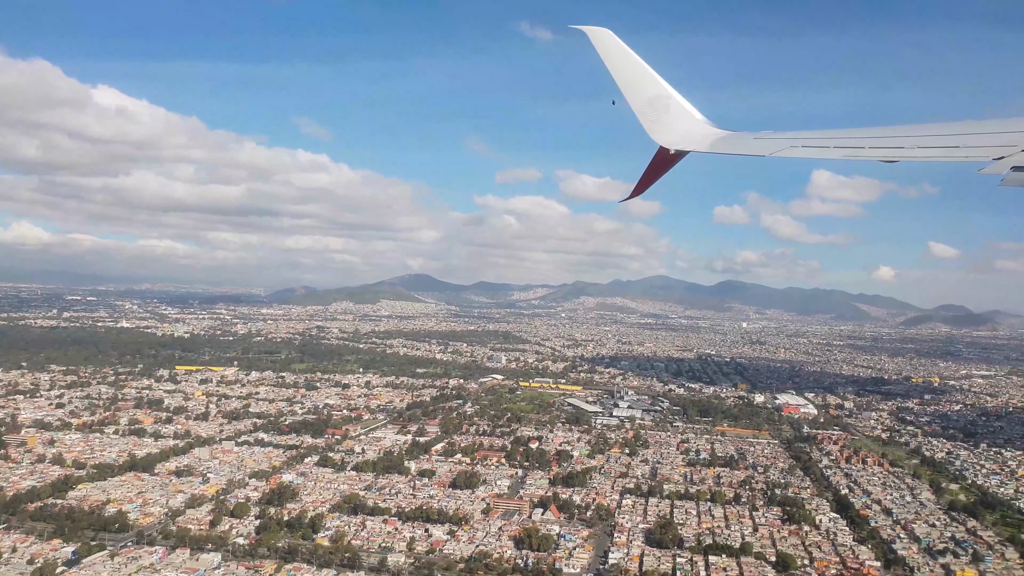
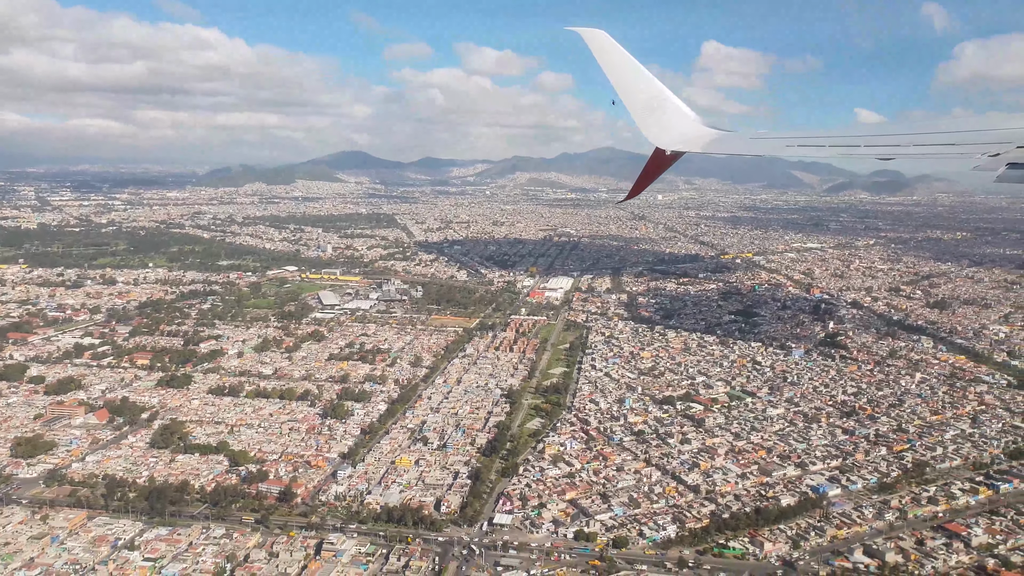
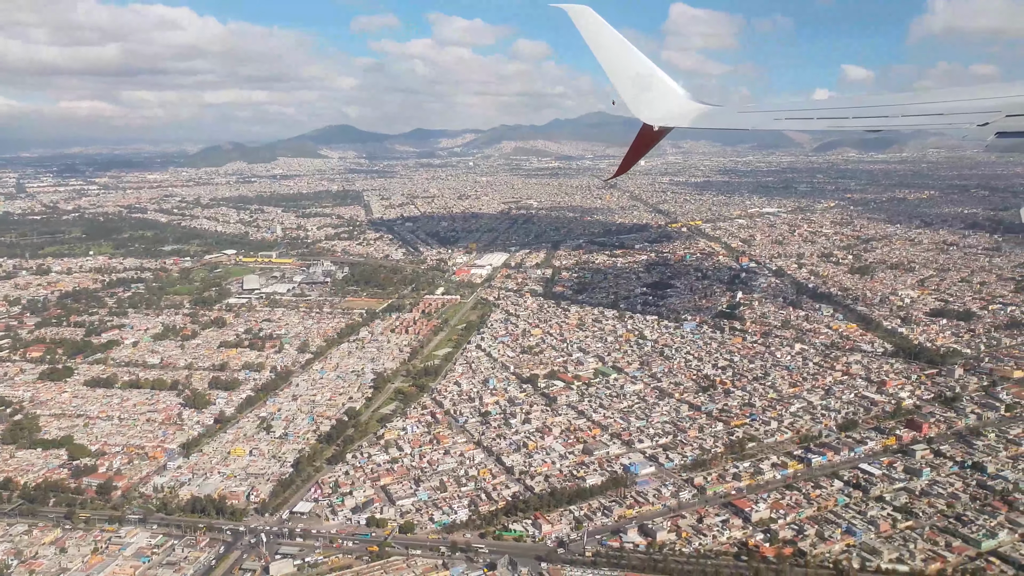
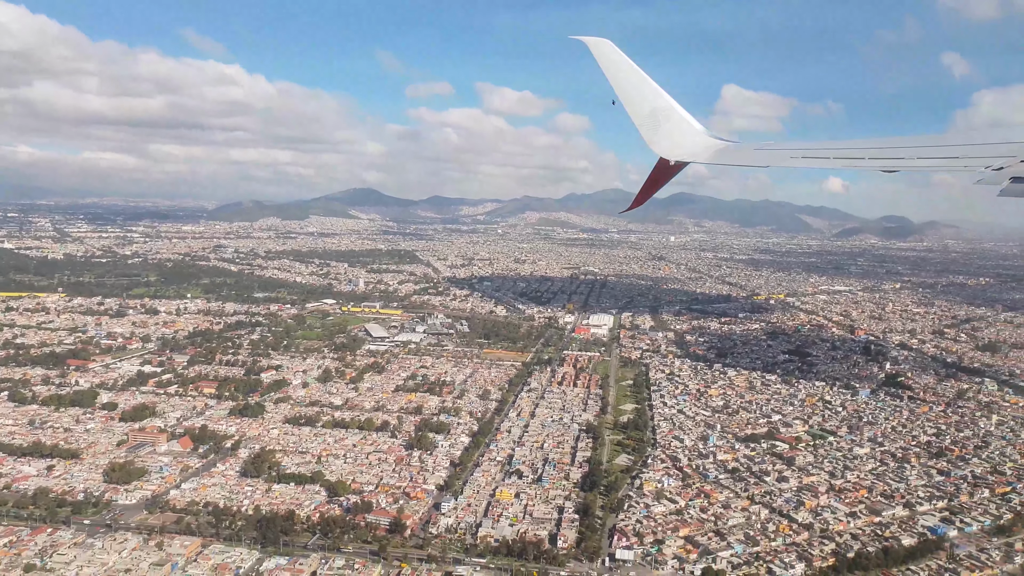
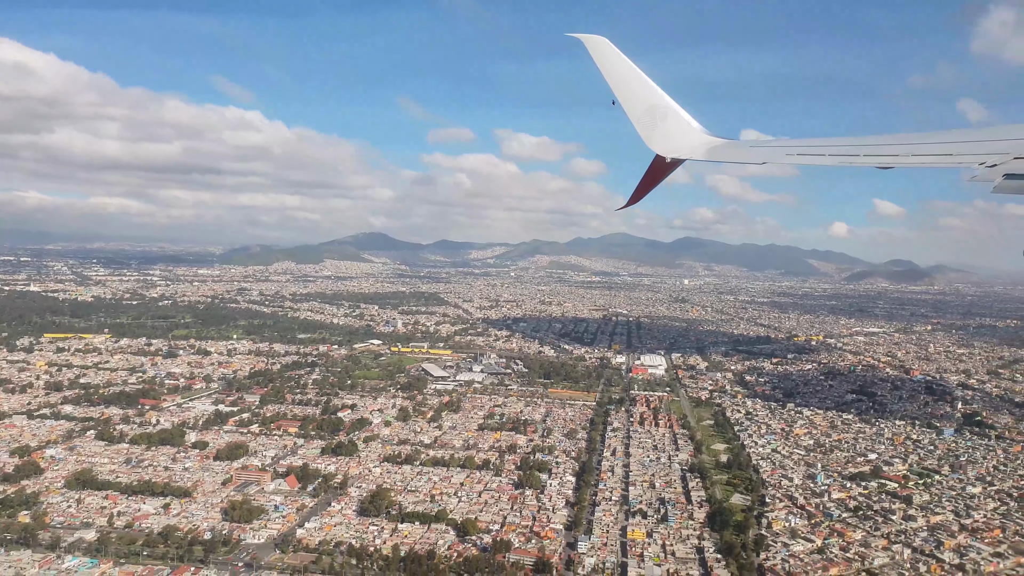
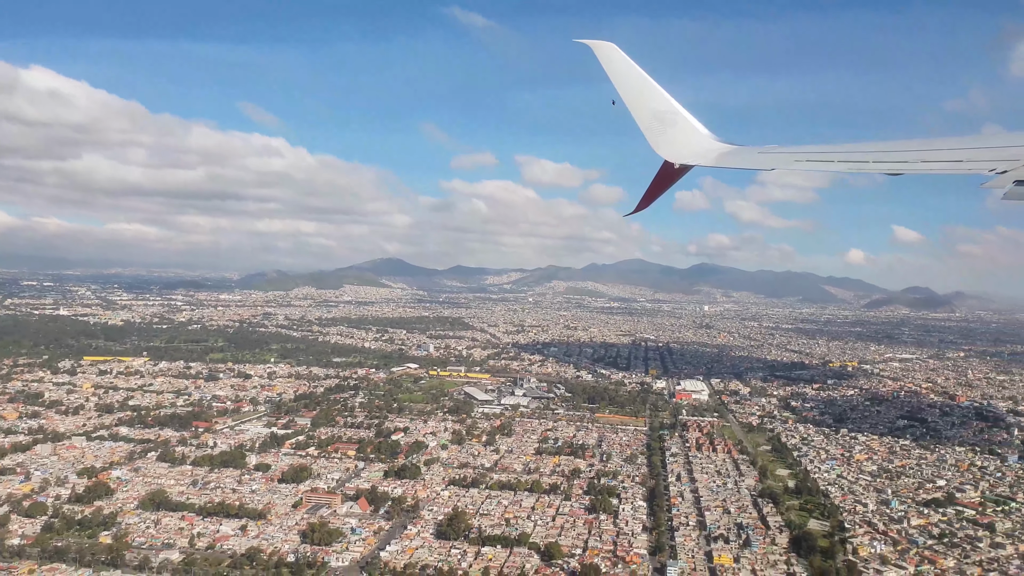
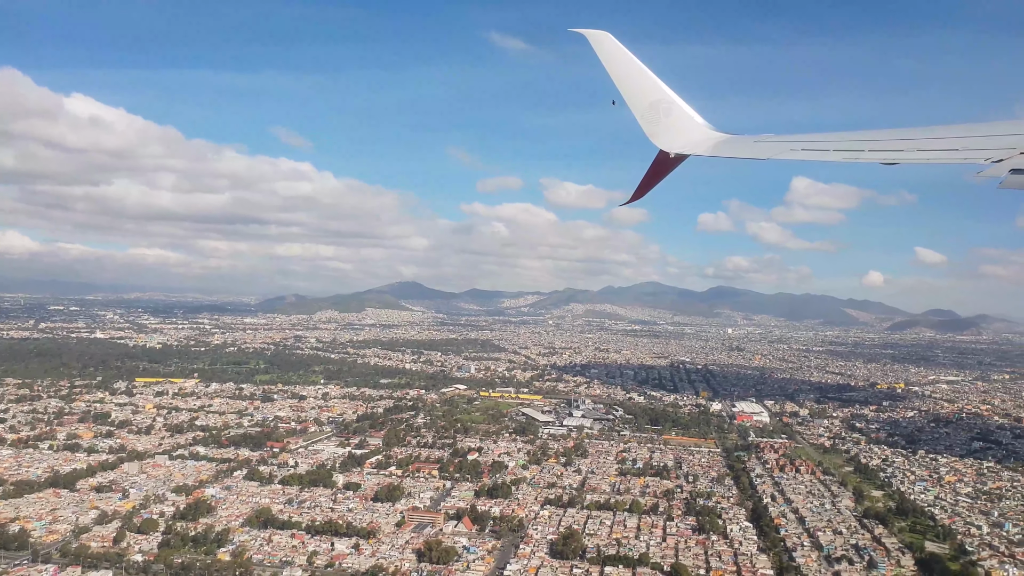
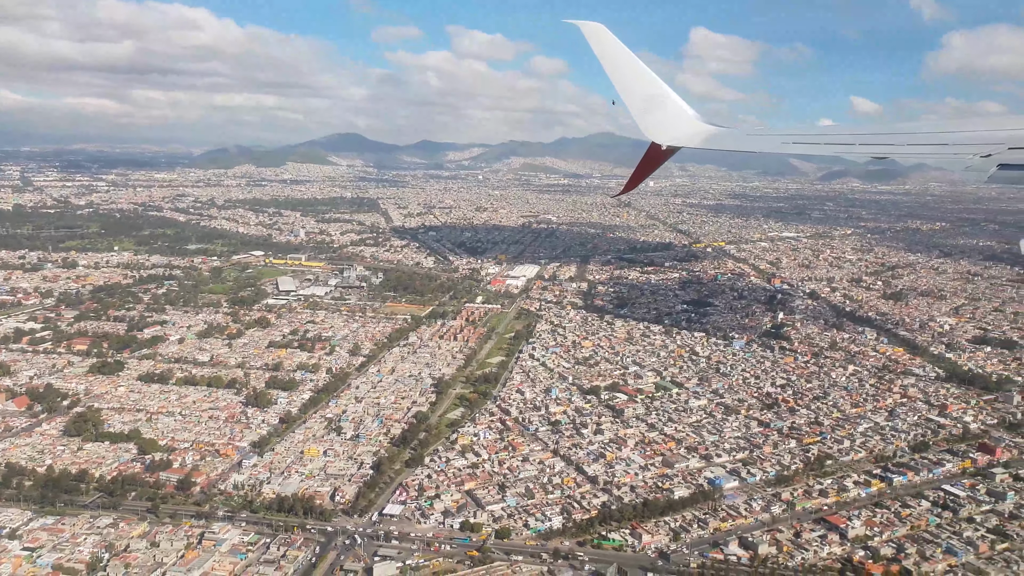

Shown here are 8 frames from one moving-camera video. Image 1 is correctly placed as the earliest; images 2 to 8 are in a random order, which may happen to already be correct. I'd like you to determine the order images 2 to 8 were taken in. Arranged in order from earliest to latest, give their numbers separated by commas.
7, 6, 5, 4, 2, 8, 3
